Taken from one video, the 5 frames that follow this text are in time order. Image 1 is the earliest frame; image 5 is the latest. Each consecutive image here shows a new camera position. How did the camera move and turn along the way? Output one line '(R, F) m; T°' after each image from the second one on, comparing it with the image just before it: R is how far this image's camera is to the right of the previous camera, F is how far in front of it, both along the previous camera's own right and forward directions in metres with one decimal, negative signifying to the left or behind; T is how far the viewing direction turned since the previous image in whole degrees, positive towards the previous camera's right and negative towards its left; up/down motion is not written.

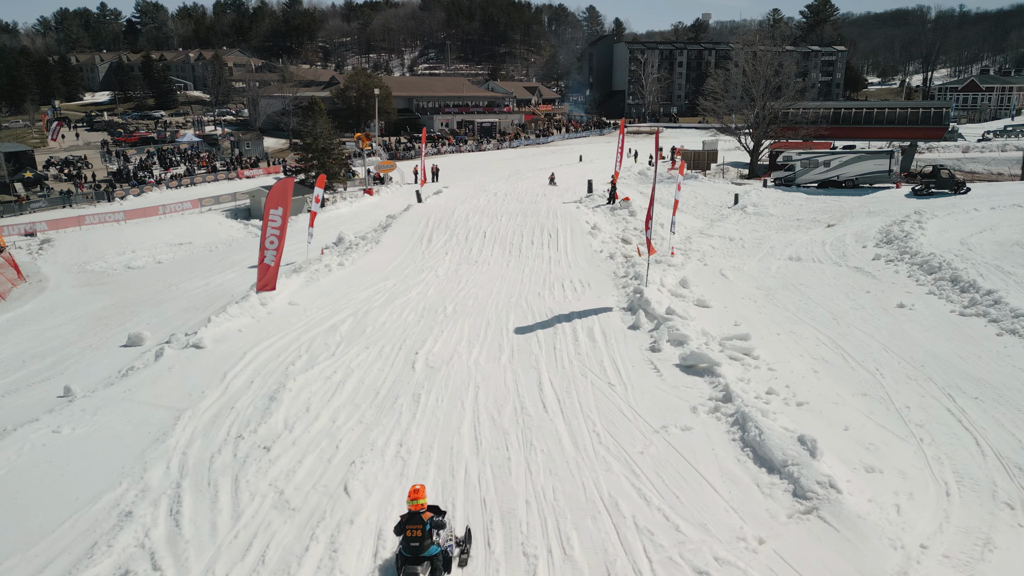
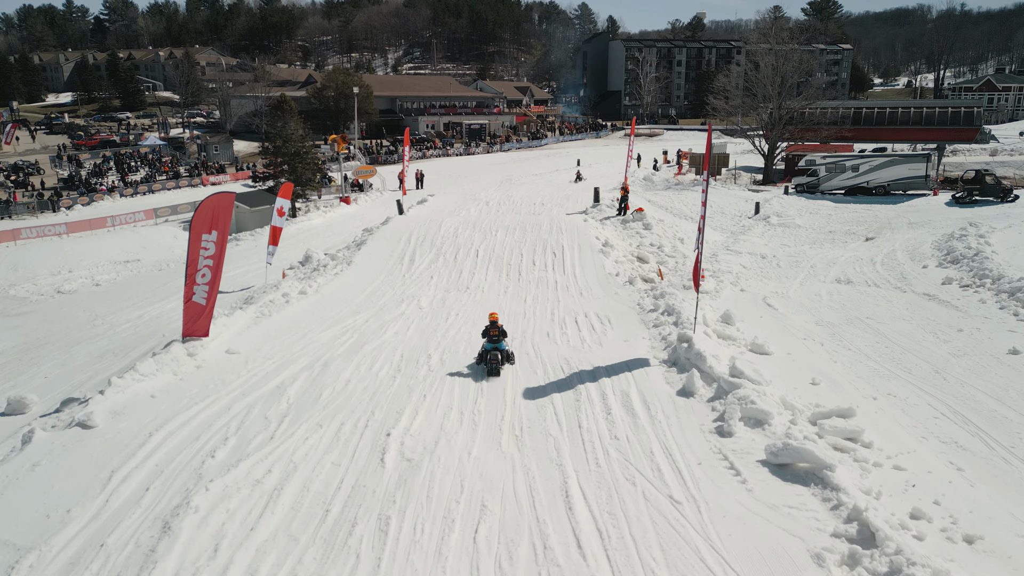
(-0.2, +3.6) m; +1°
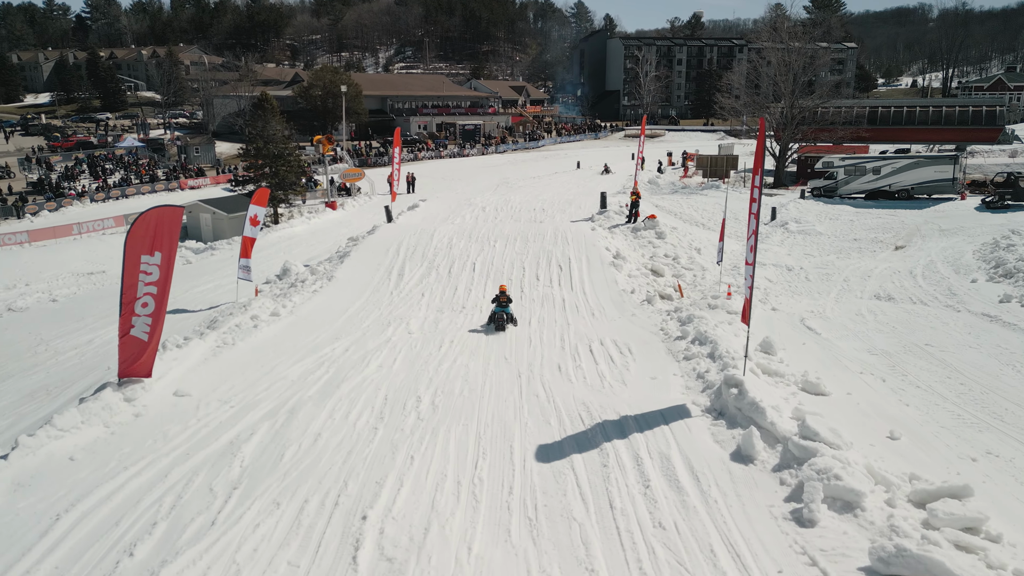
(-0.1, +2.1) m; 0°
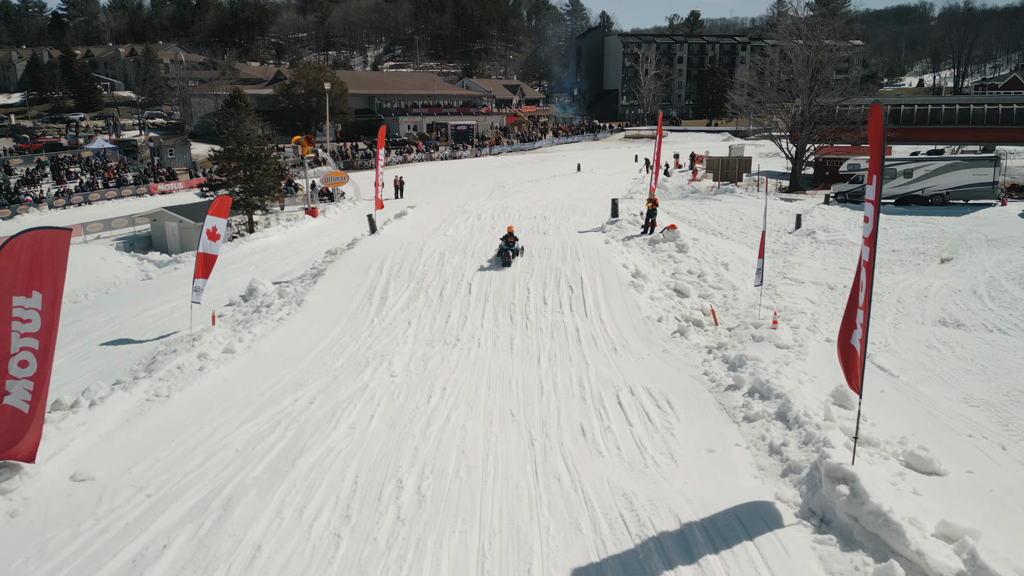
(-0.1, +2.6) m; 0°
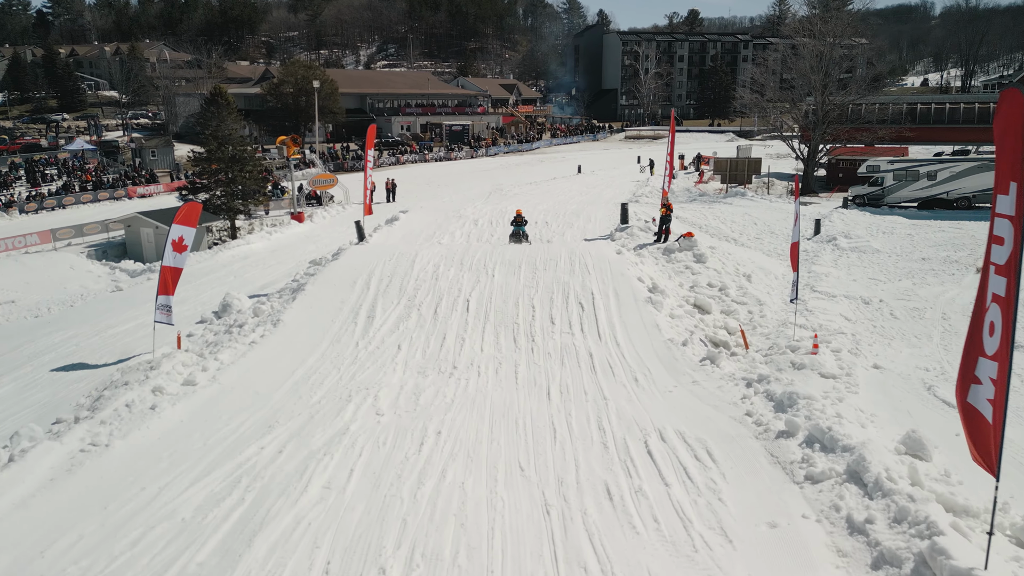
(-0.1, +1.7) m; 0°
